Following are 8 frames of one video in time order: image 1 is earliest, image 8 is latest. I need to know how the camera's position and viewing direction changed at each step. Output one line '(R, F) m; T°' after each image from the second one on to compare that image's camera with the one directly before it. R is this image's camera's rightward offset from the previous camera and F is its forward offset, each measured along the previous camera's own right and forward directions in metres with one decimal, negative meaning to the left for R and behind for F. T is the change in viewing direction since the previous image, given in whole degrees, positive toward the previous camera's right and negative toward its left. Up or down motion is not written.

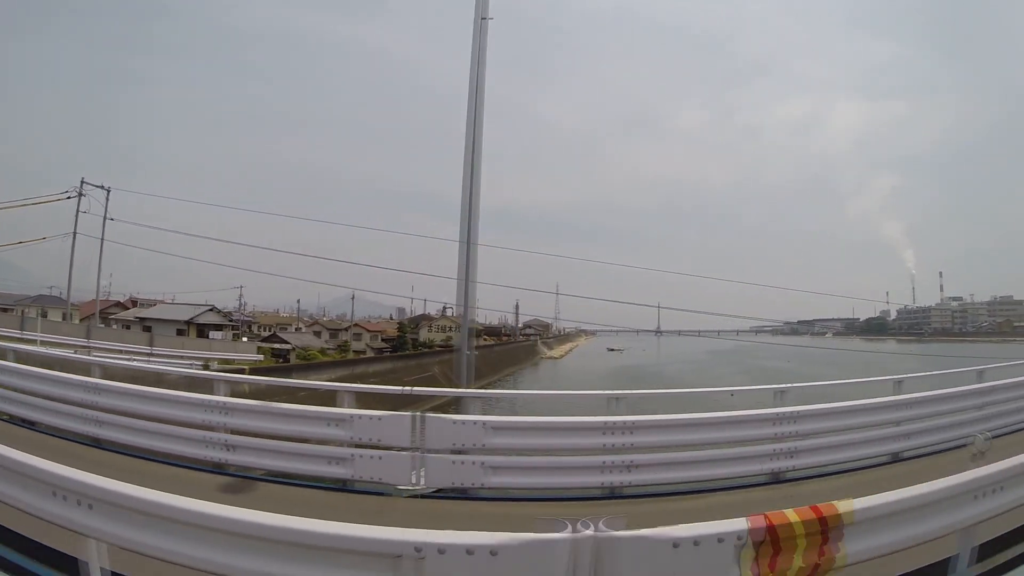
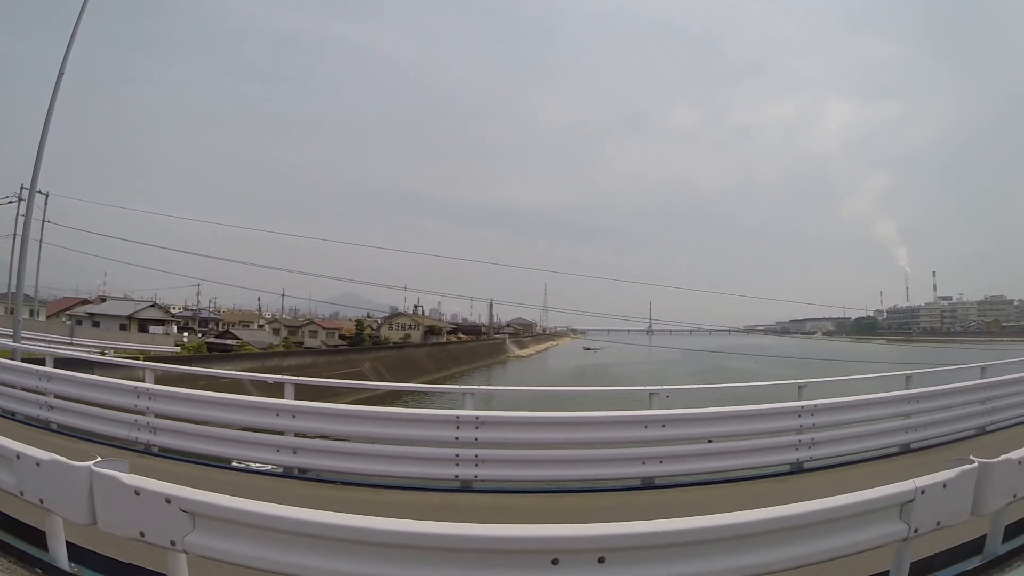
(+1.2, 0.0) m; -1°
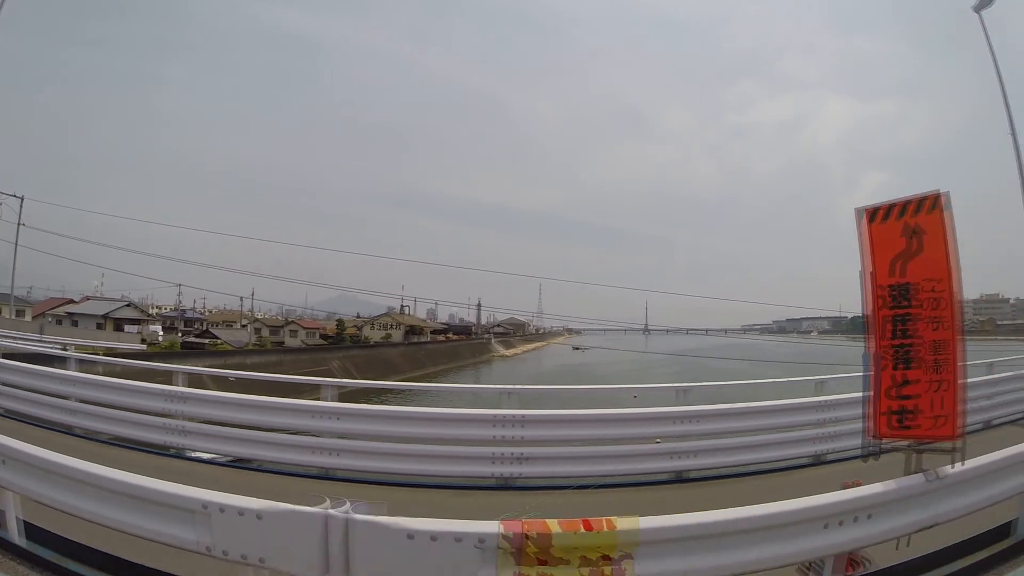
(+0.6, -0.1) m; 0°
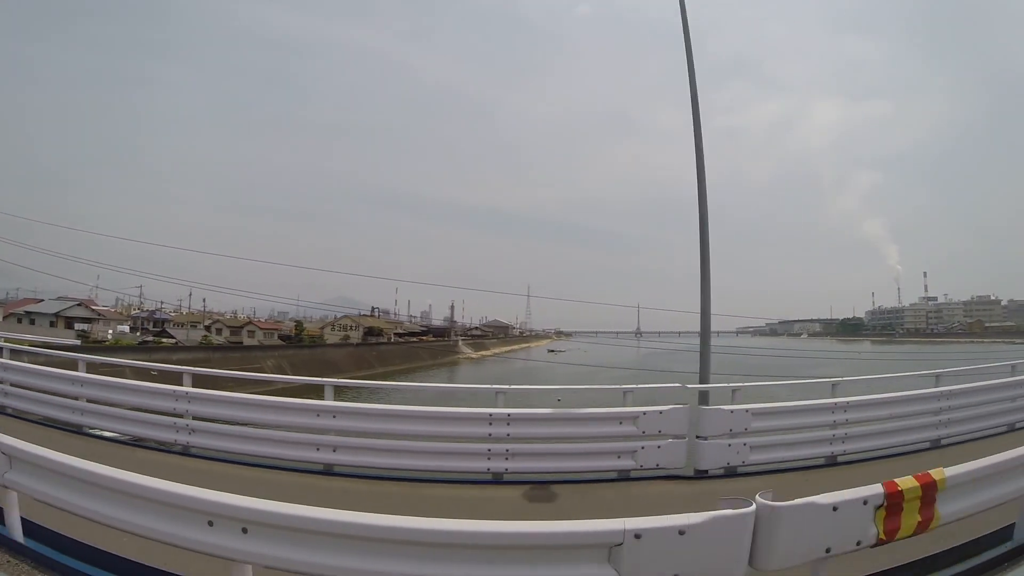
(+1.3, -0.1) m; -1°
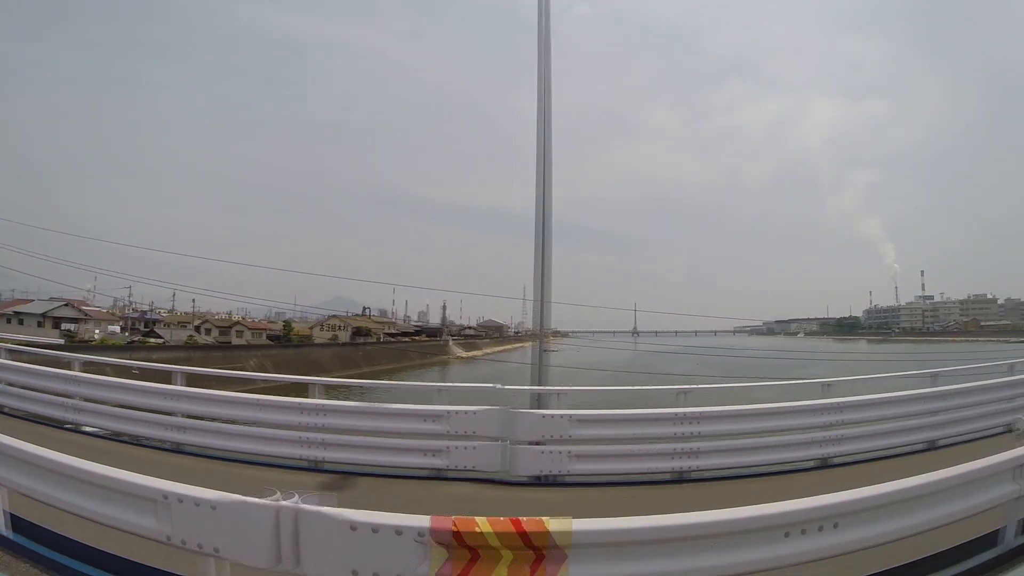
(+0.3, 0.0) m; 0°
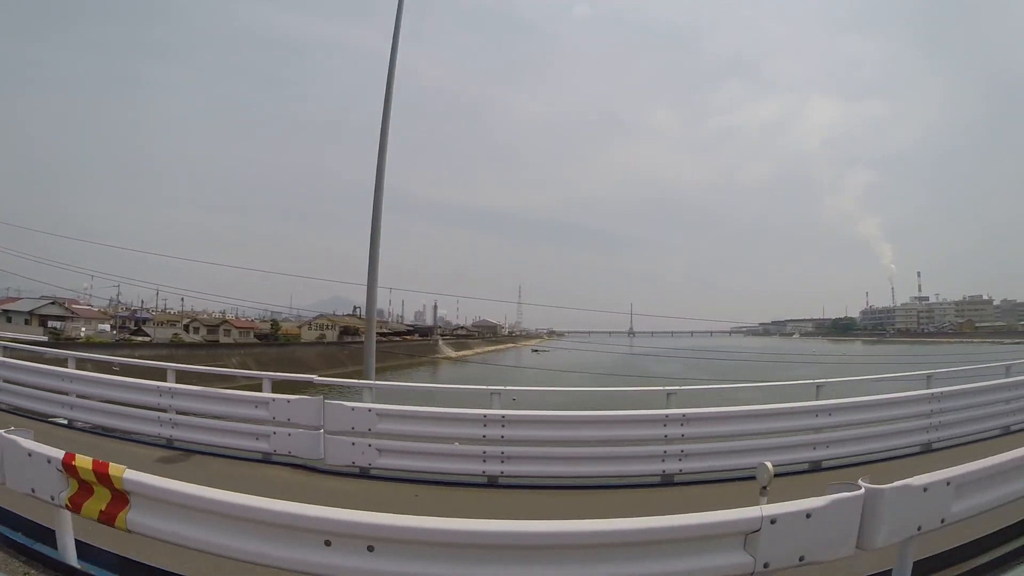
(+0.4, 0.0) m; 0°
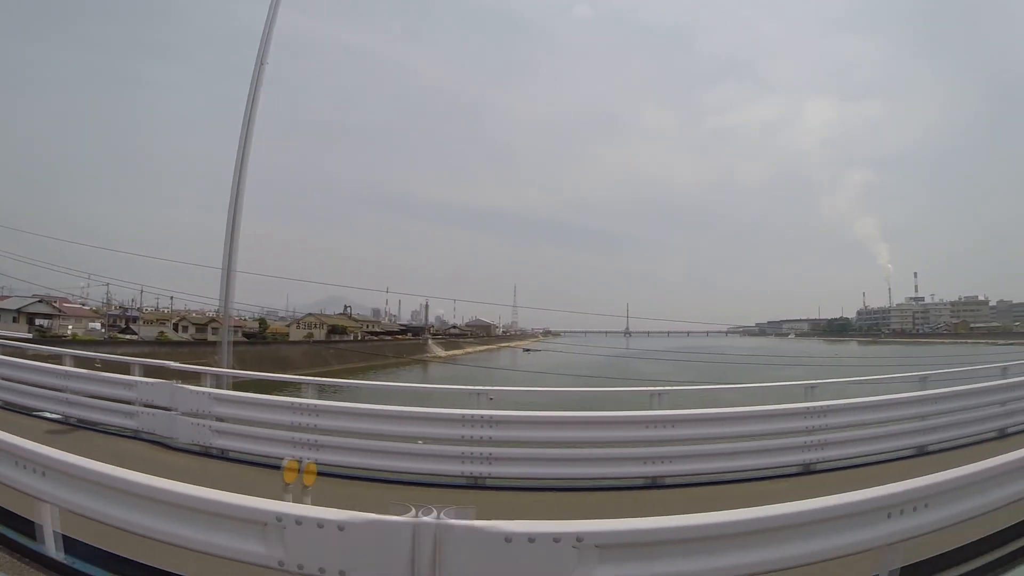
(+0.4, 0.0) m; 0°
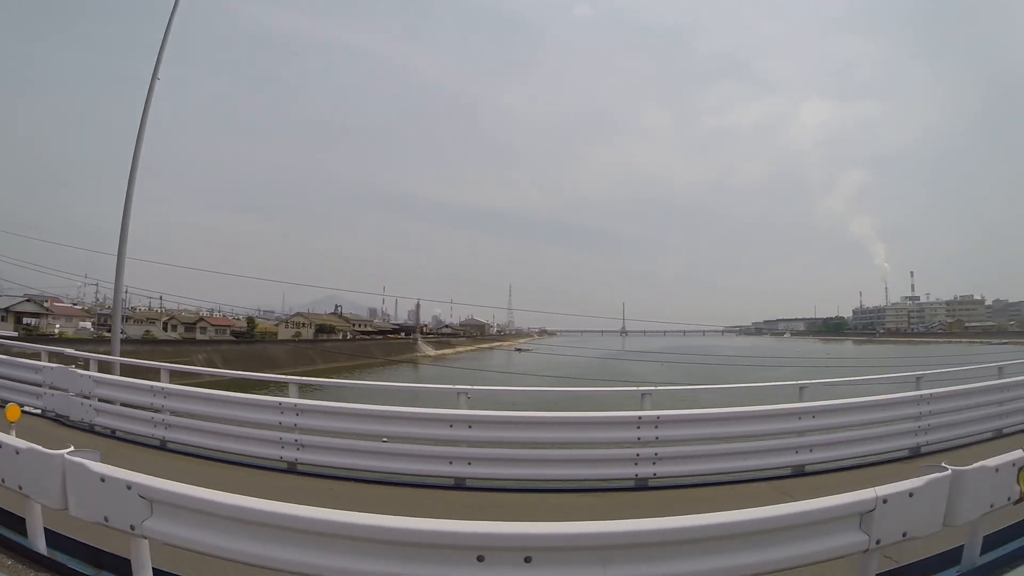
(+0.4, 0.0) m; 0°
